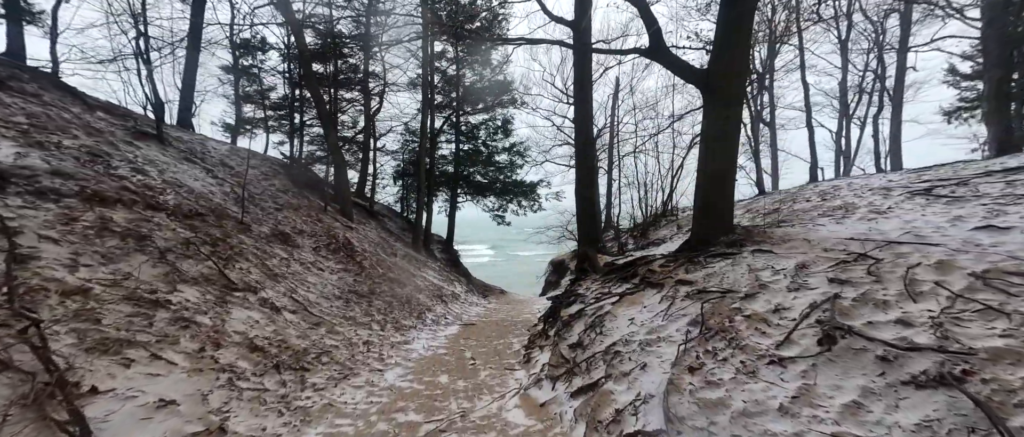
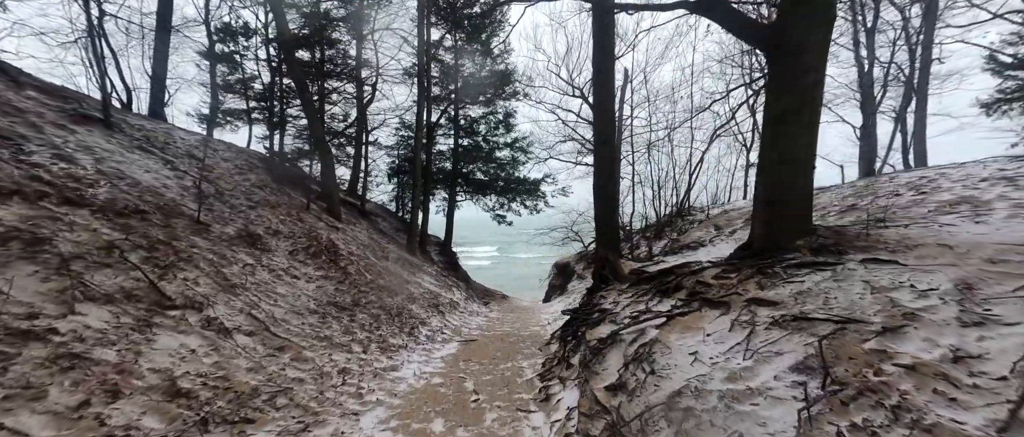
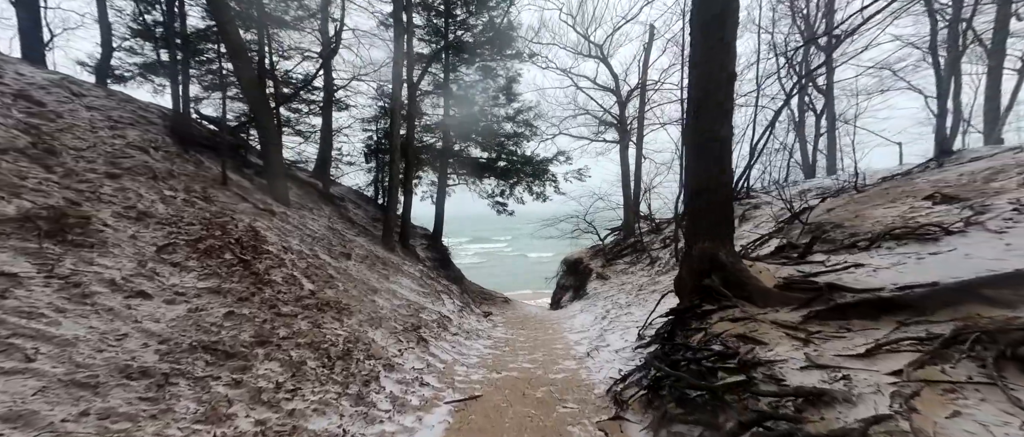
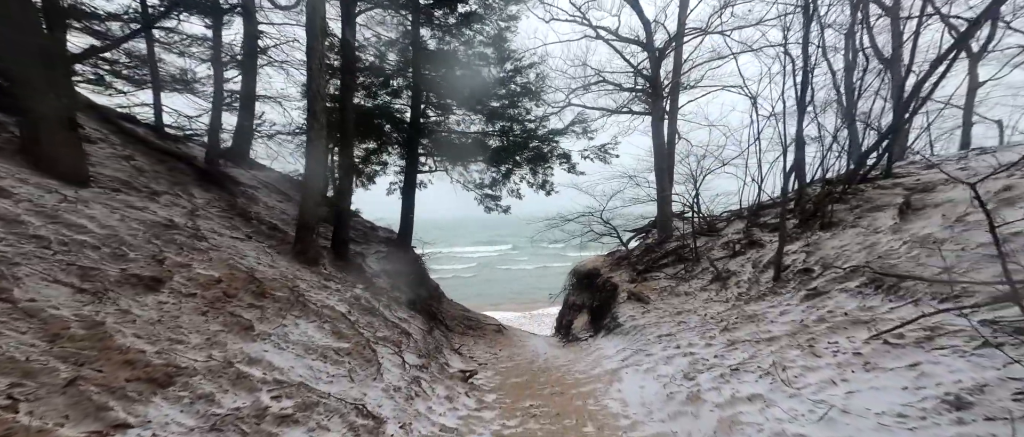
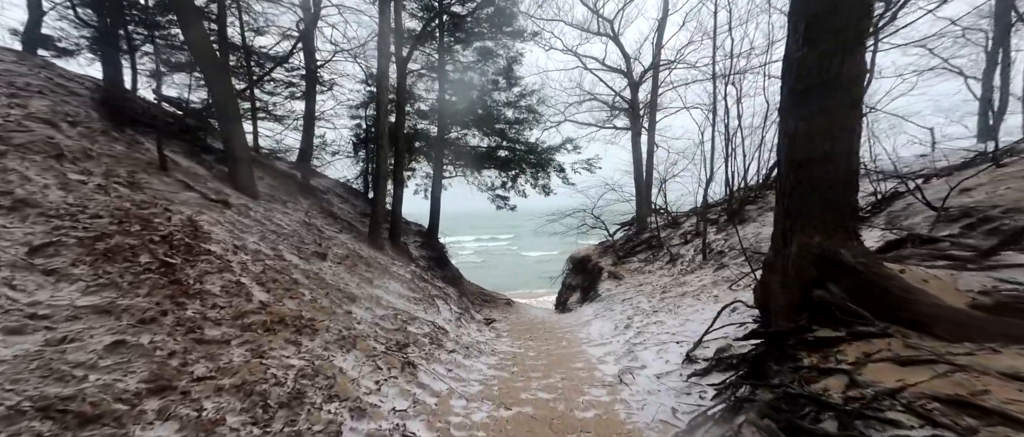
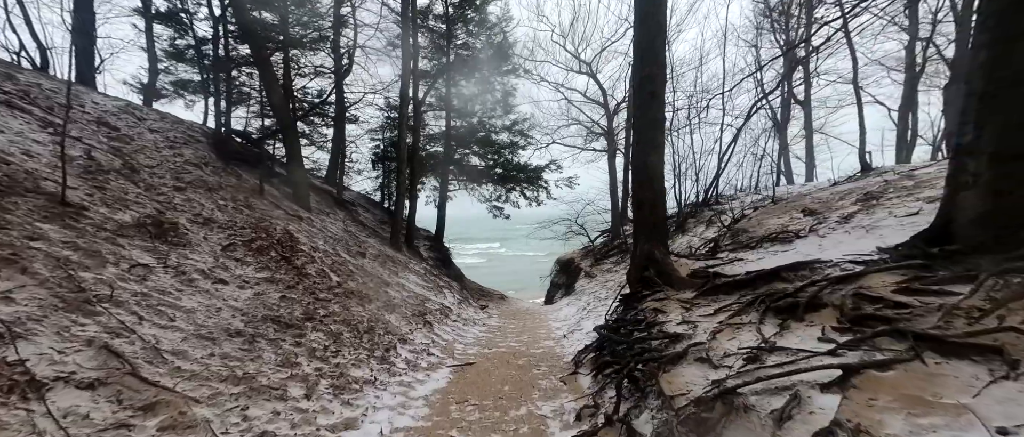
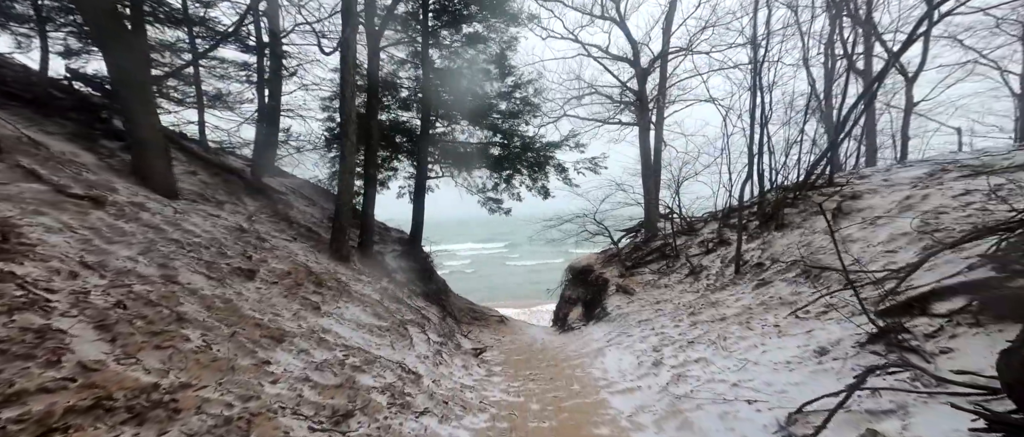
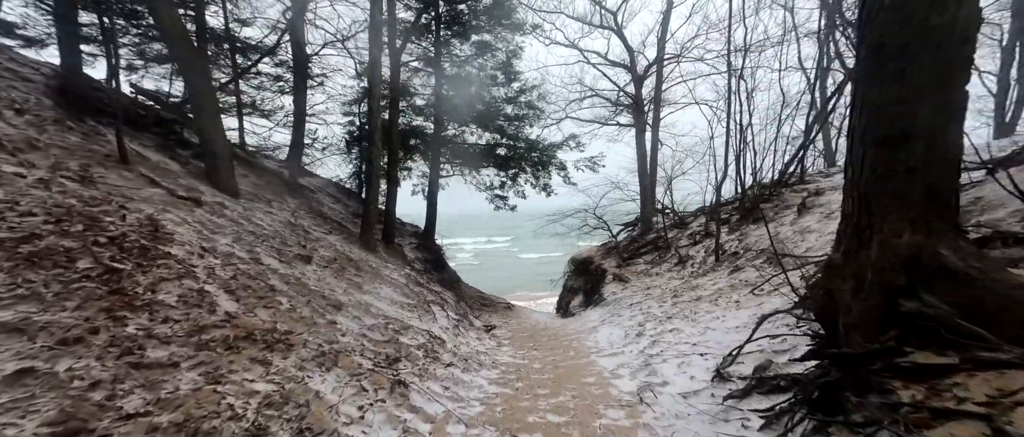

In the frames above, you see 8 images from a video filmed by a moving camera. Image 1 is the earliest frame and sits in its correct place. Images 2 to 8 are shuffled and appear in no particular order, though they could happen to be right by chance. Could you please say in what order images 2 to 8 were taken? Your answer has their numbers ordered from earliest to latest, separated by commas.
2, 6, 3, 5, 8, 7, 4
